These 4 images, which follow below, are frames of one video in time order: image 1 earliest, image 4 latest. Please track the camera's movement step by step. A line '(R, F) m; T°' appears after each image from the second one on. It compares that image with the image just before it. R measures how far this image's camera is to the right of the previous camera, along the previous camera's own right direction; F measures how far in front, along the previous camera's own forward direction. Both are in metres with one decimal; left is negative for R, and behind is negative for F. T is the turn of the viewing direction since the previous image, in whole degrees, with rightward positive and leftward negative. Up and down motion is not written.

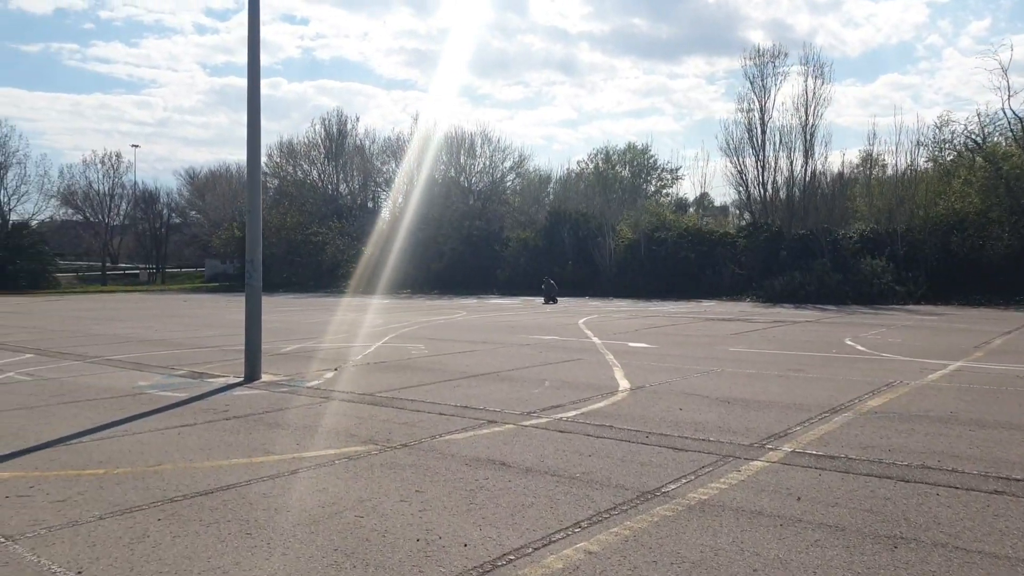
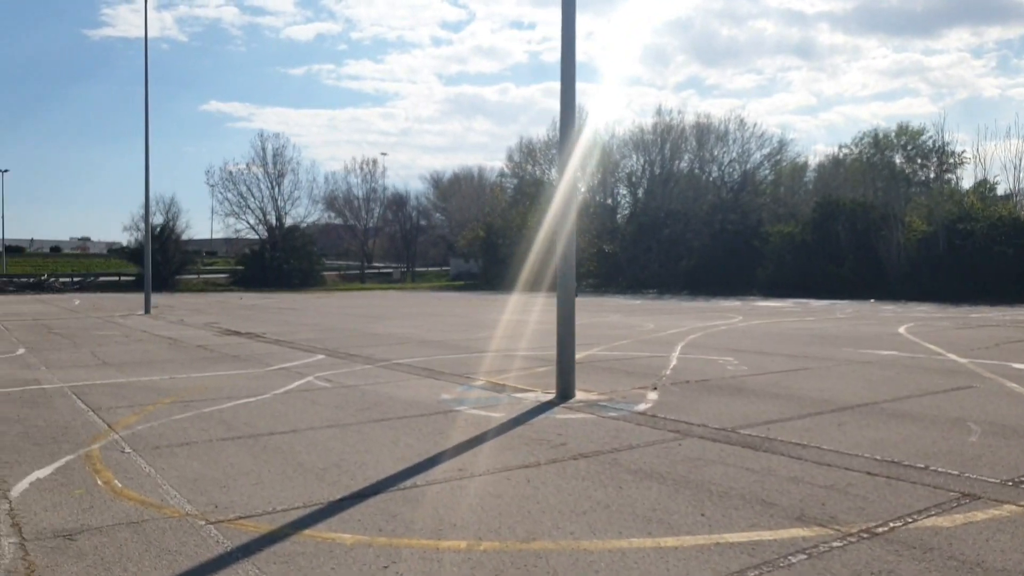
(-2.2, +2.4) m; -16°
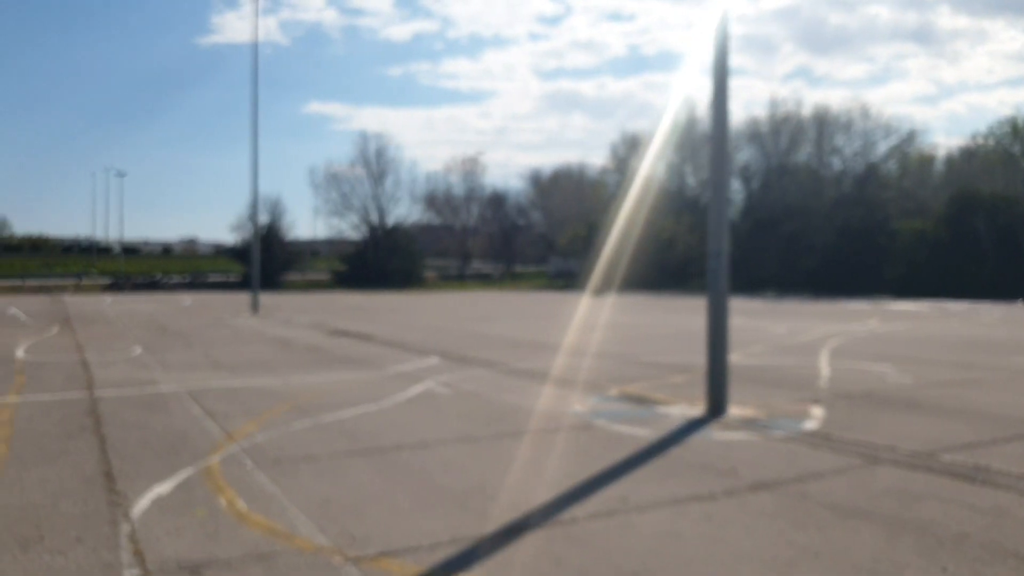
(-0.7, +1.1) m; -7°
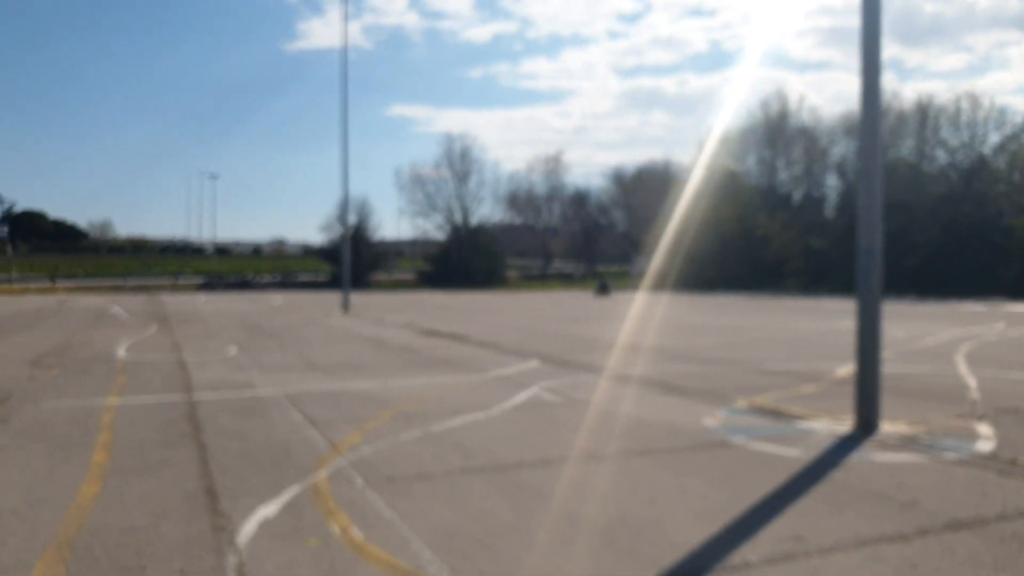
(-0.5, +0.9) m; -6°
